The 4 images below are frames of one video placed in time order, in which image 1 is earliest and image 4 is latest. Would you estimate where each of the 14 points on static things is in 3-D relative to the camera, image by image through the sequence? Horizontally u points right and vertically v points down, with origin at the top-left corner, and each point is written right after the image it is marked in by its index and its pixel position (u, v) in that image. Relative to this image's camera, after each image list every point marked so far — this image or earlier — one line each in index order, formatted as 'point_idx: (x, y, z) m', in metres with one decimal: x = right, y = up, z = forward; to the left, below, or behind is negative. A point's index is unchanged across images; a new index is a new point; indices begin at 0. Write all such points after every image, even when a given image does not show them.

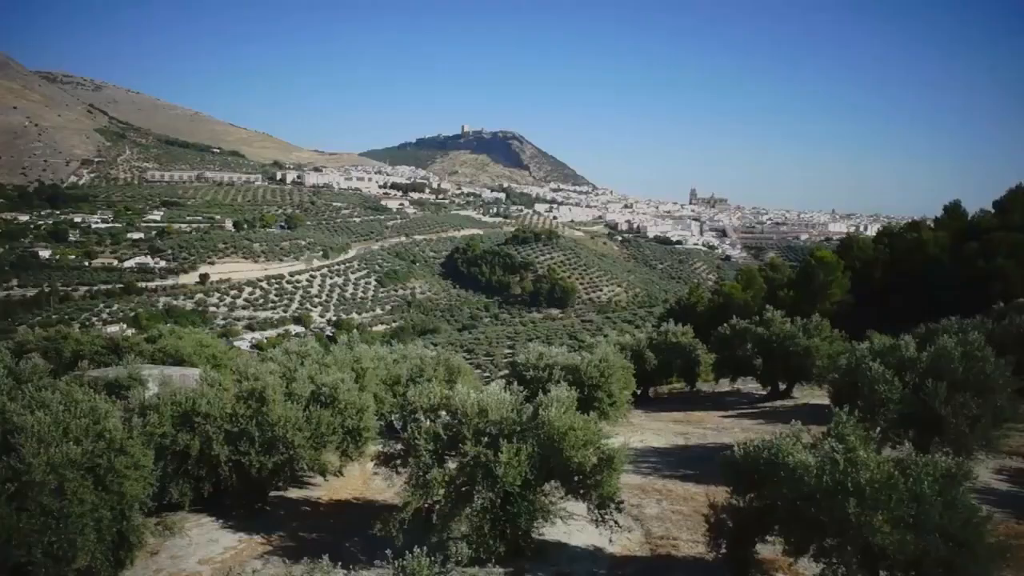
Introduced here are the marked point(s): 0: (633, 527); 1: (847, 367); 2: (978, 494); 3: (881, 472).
0: (+2.8, -5.4, +14.5) m
1: (+9.3, -2.2, +18.0) m
2: (+11.5, -5.1, +15.8) m
3: (+5.2, -2.7, +9.2) m
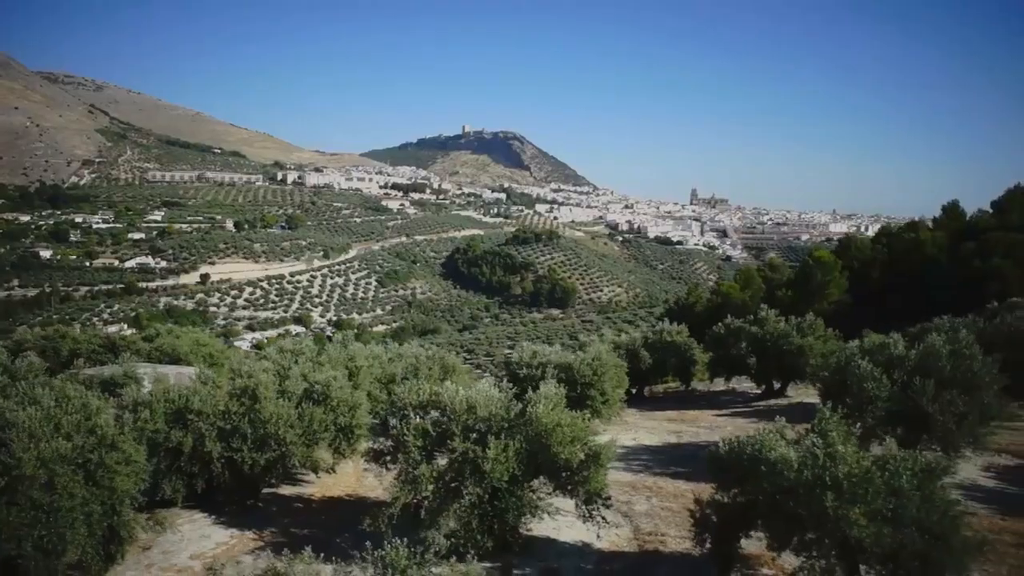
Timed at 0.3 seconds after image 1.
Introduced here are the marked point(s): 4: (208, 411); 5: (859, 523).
0: (+2.6, -5.4, +14.7) m
1: (+9.1, -2.2, +18.1) m
2: (+11.3, -5.1, +15.9) m
3: (+5.0, -2.6, +9.3) m
4: (-7.1, -2.9, +14.9) m
5: (+4.7, -3.2, +8.8) m
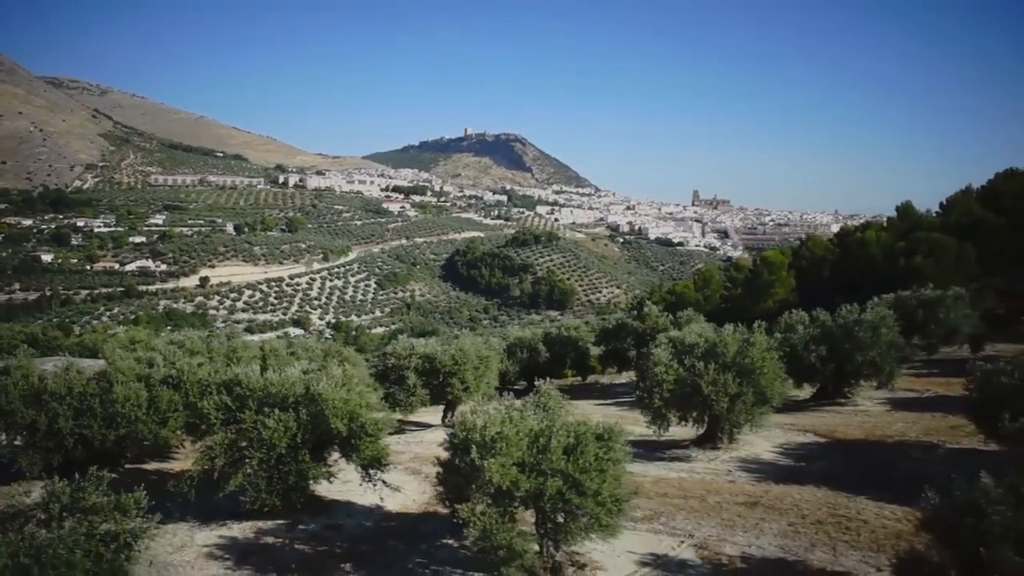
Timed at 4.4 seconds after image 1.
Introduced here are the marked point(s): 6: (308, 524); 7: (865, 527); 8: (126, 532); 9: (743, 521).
0: (-2.3, -5.3, +16.6) m
1: (+4.3, -2.1, +20.0) m
2: (+6.5, -4.9, +17.9) m
3: (+0.1, -2.5, +11.3) m
4: (-11.9, -2.8, +17.0) m
5: (-0.2, -3.1, +10.7) m
6: (-4.6, -5.4, +14.6) m
7: (+7.3, -4.9, +13.2) m
8: (-5.3, -3.4, +8.8) m
9: (+5.1, -5.1, +14.1) m
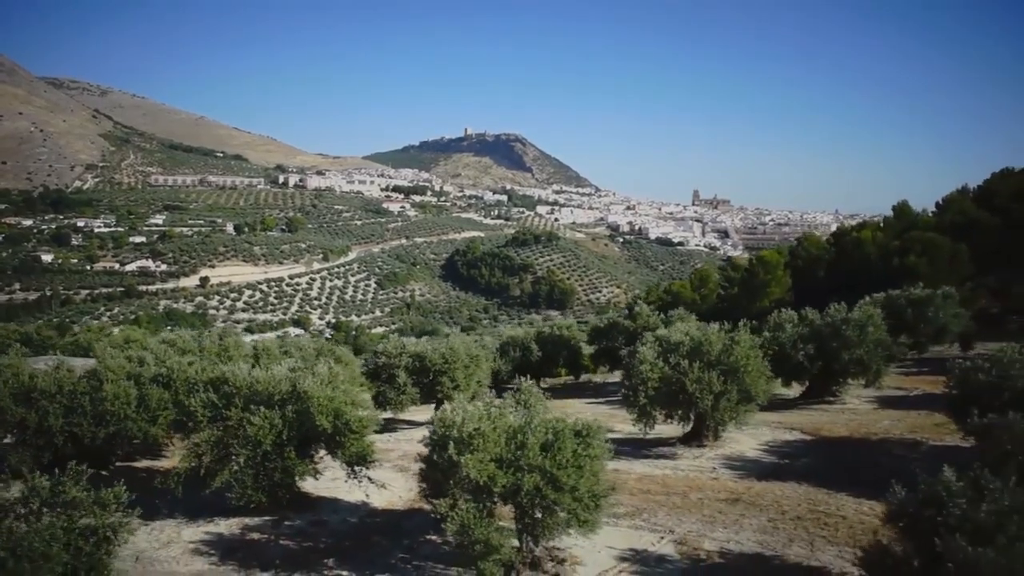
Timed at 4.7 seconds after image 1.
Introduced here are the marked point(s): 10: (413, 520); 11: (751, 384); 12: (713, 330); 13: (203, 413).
0: (-2.7, -5.2, +16.8) m
1: (+3.9, -2.0, +20.2) m
2: (+6.1, -4.9, +18.0) m
3: (-0.3, -2.5, +11.4) m
4: (-12.3, -2.8, +17.1) m
5: (-0.6, -3.0, +10.9) m
6: (-5.0, -5.3, +14.7) m
7: (+6.9, -4.9, +13.4) m
8: (-5.7, -3.3, +9.0) m
9: (+4.7, -5.1, +14.2) m
10: (-2.3, -5.3, +14.7) m
11: (+6.7, -2.7, +17.9) m
12: (+6.0, -1.2, +19.1) m
13: (-7.2, -2.9, +14.9) m
